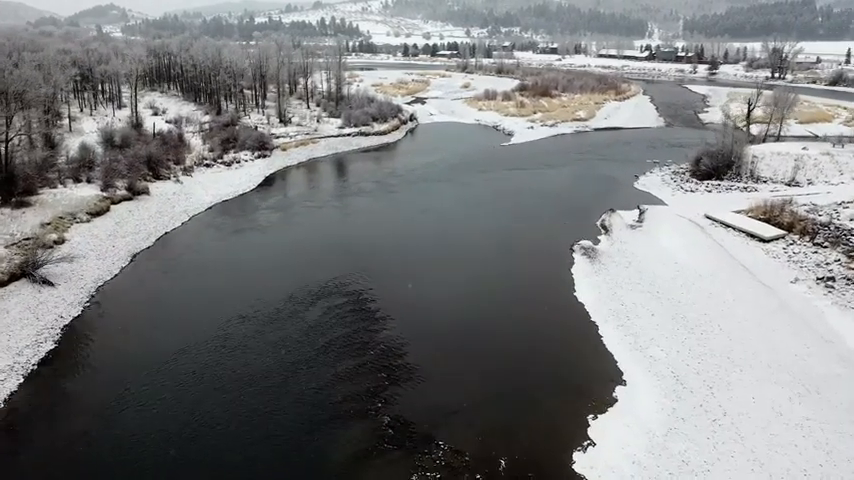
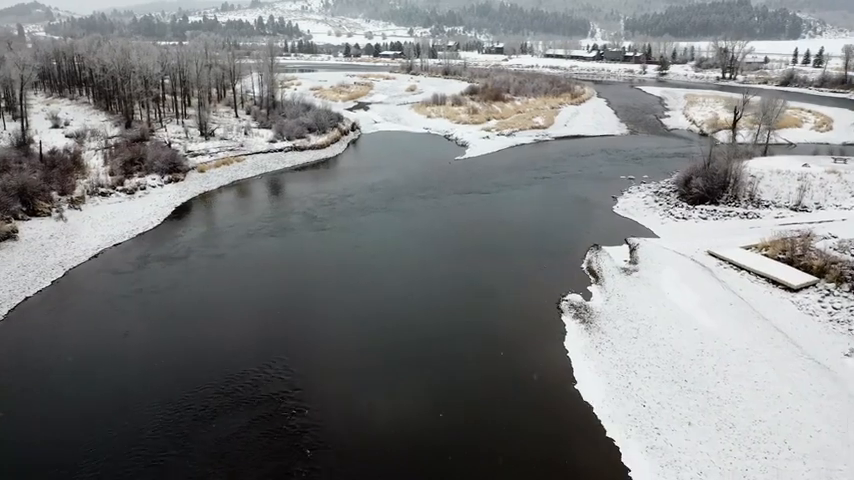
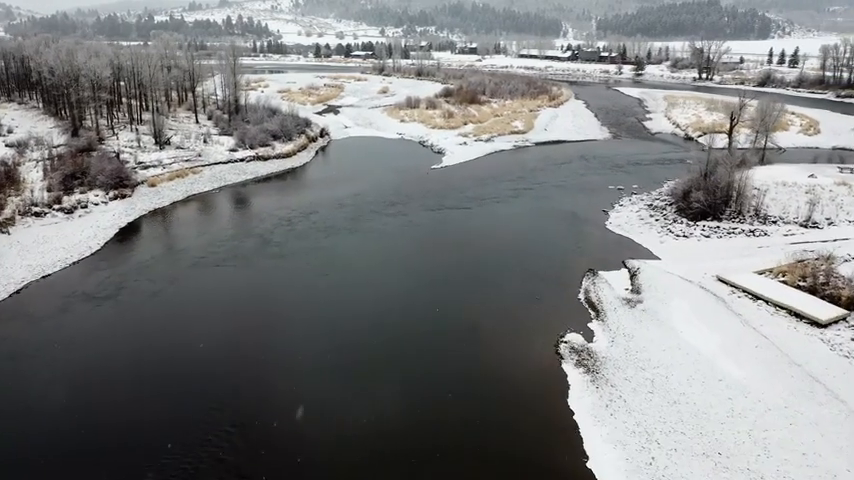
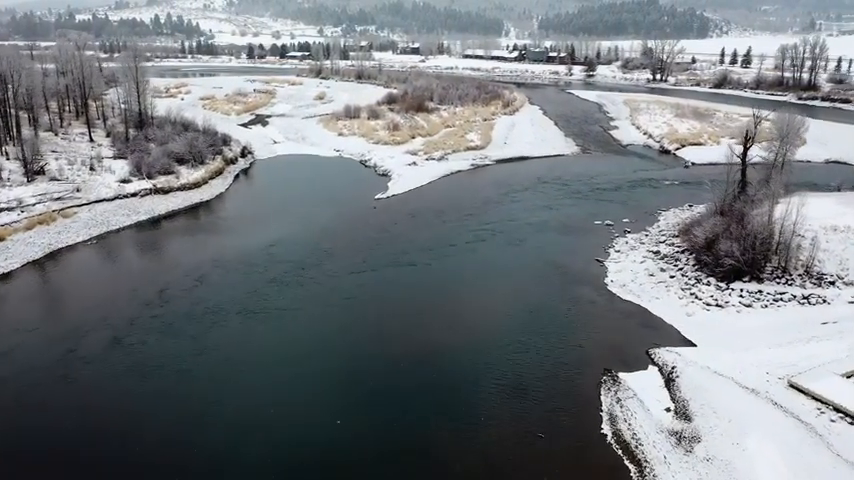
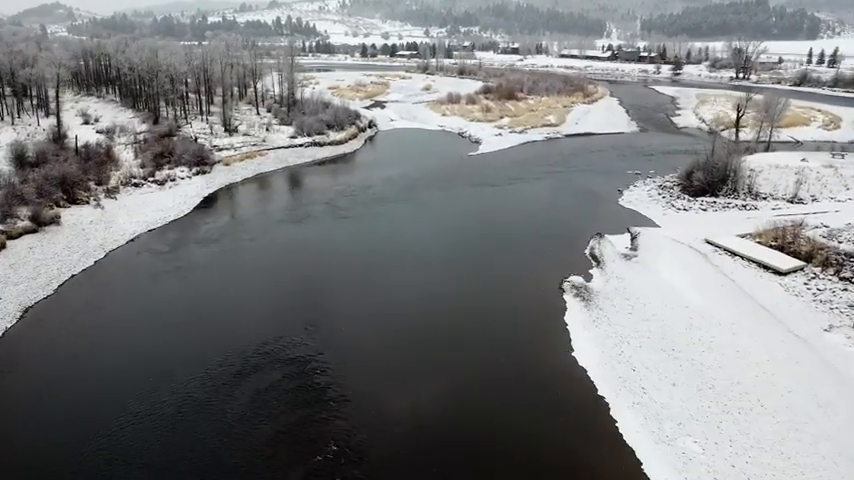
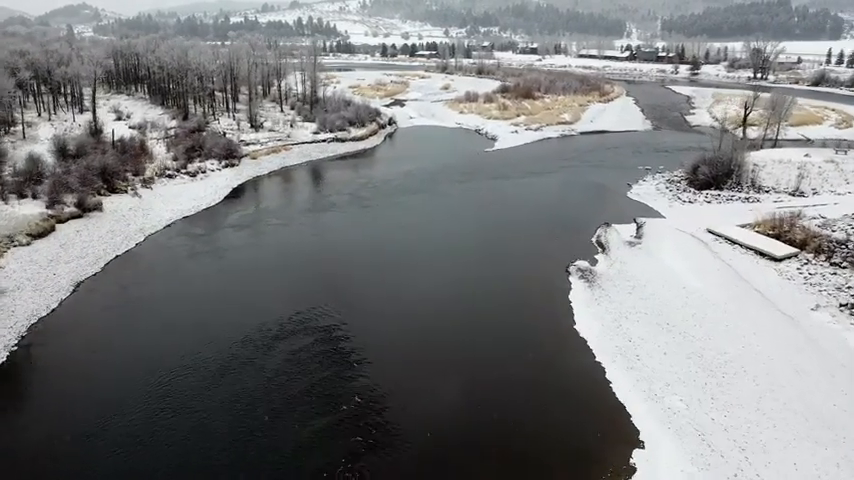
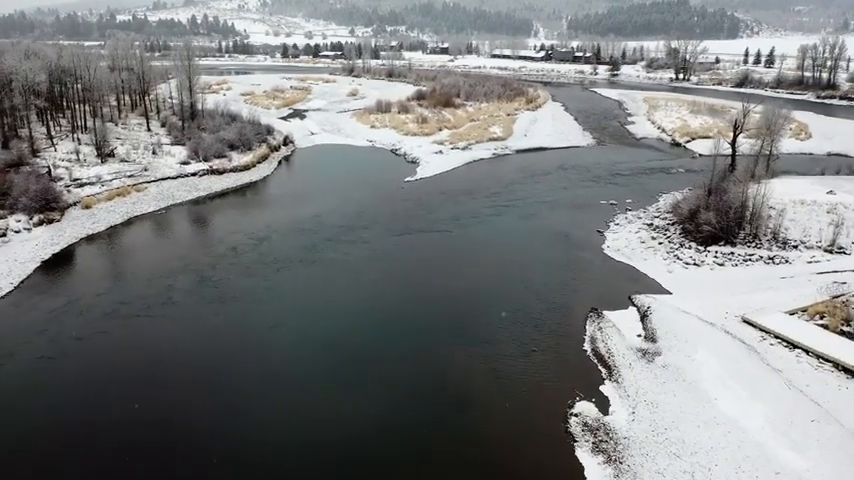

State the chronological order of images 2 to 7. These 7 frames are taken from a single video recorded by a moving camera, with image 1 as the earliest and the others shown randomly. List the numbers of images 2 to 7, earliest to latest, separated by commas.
6, 5, 2, 3, 7, 4
